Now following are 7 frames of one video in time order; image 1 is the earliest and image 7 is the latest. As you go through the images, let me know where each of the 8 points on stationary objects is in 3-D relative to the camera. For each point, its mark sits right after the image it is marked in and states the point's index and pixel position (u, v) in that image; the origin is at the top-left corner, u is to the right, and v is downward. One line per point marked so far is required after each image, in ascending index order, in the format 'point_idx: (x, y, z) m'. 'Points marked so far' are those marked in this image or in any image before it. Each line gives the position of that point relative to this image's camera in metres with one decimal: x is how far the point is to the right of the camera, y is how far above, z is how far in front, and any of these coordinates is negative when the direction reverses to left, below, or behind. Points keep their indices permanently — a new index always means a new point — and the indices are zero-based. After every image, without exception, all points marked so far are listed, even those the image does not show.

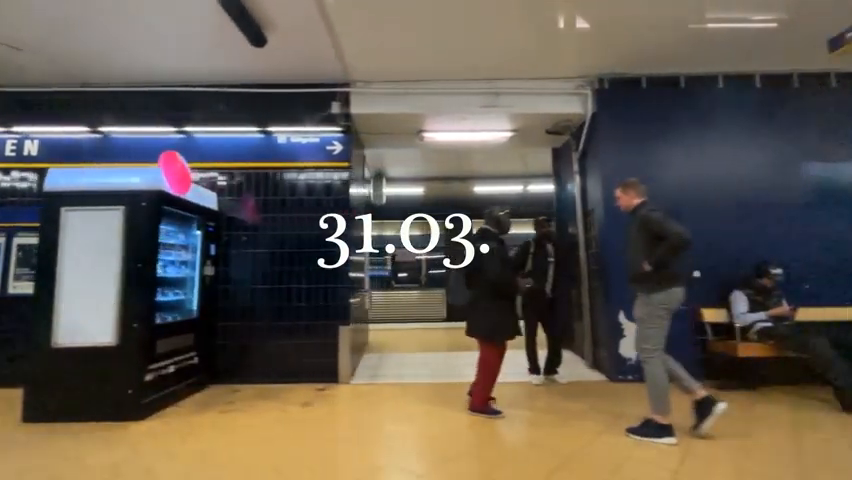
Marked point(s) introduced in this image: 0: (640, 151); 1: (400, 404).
0: (+2.4, +1.0, +4.6) m
1: (-0.3, -1.5, +3.8) m
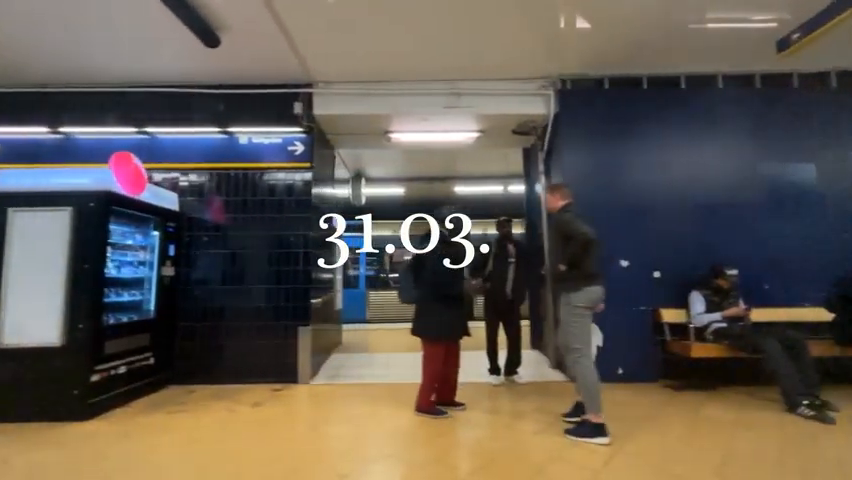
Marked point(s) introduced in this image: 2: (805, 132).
0: (+2.0, +1.0, +4.6) m
1: (-0.7, -1.5, +3.8) m
2: (+4.4, +1.3, +4.6) m
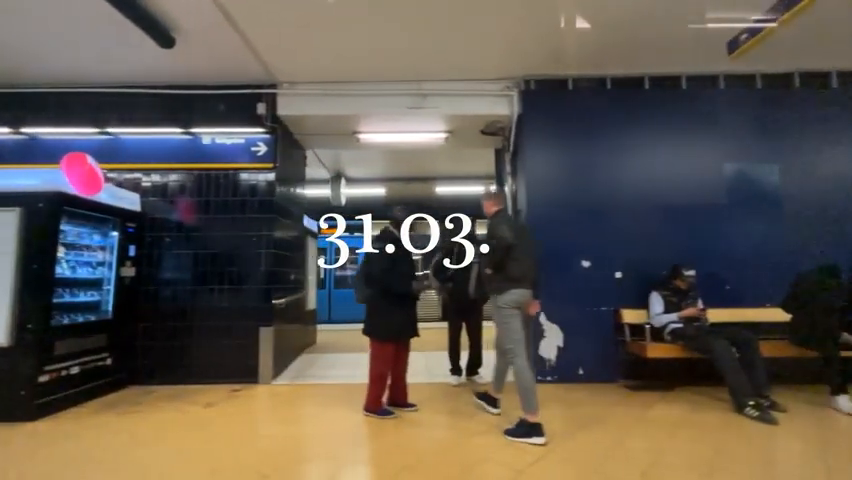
0: (+1.6, +1.0, +4.6) m
1: (-1.1, -1.6, +3.8) m
2: (+3.9, +1.2, +4.6) m
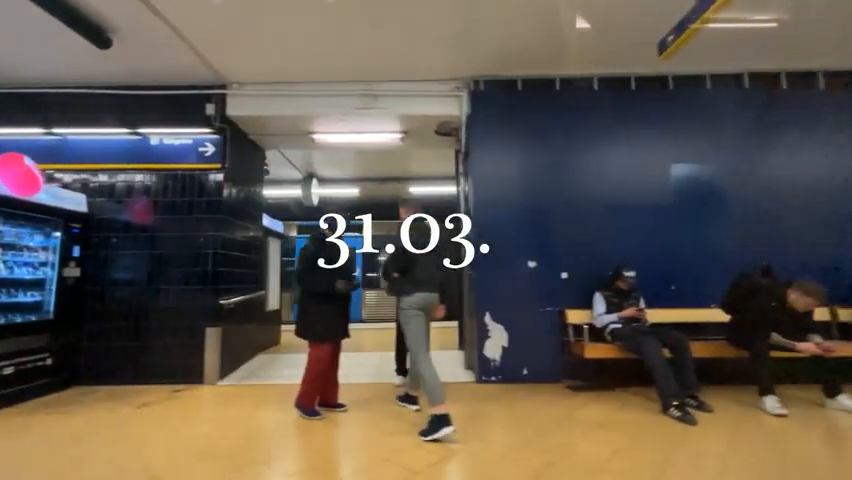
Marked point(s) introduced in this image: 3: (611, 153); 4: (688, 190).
0: (+1.0, +1.0, +4.6) m
1: (-1.7, -1.6, +3.8) m
2: (+3.4, +1.2, +4.6) m
3: (+2.1, +1.0, +4.6) m
4: (+3.0, +0.6, +4.5) m
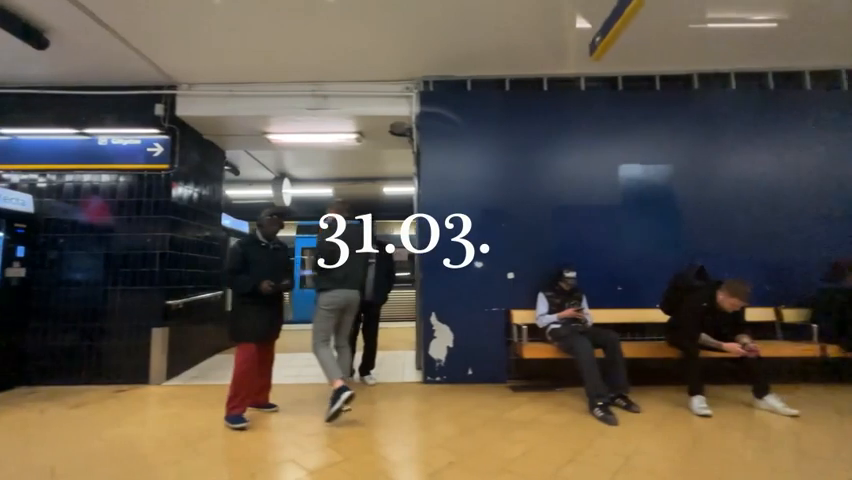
0: (+0.4, +1.0, +4.6) m
1: (-2.3, -1.6, +3.8) m
2: (+2.8, +1.2, +4.6) m
3: (+1.6, +1.0, +4.6) m
4: (+2.4, +0.6, +4.5) m
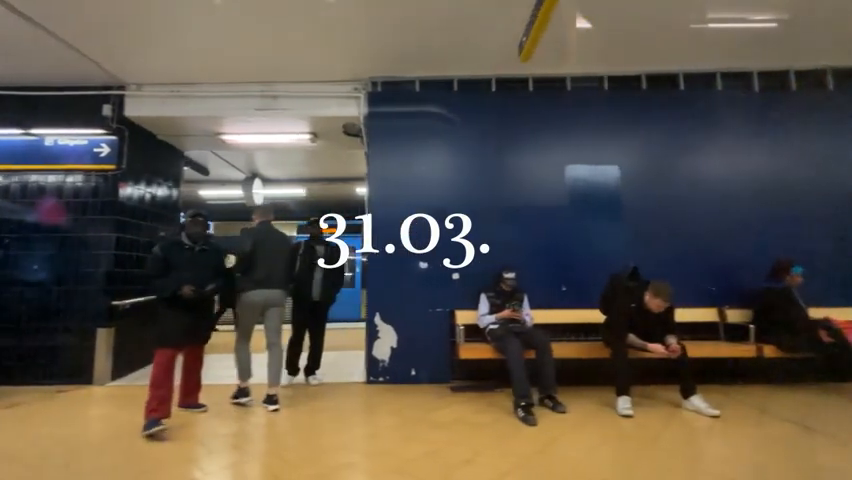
0: (-0.2, +1.0, +4.6) m
1: (-2.9, -1.6, +3.8) m
2: (+2.2, +1.2, +4.6) m
3: (+0.9, +1.0, +4.6) m
4: (+1.8, +0.6, +4.6) m
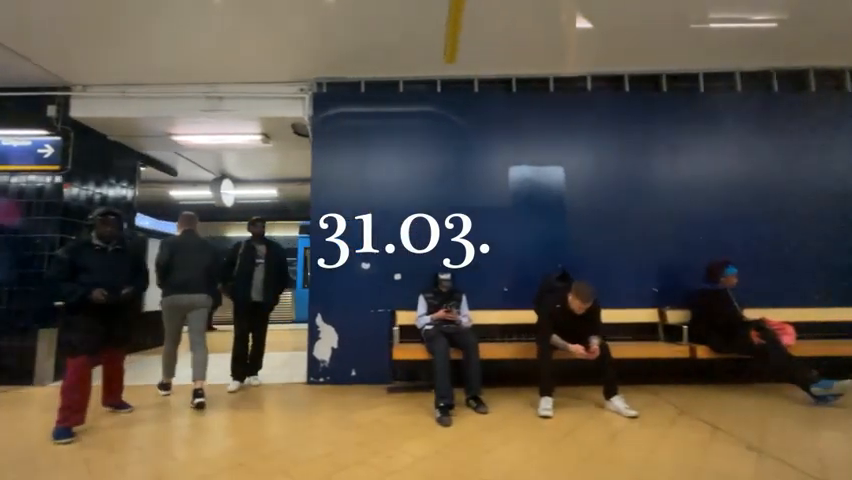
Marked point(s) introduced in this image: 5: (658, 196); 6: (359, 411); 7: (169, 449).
0: (-0.8, +1.0, +4.6) m
1: (-3.6, -1.6, +3.8) m
2: (+1.5, +1.2, +4.6) m
3: (+0.3, +1.0, +4.6) m
4: (+1.2, +0.6, +4.6) m
5: (+2.5, +0.5, +4.5) m
6: (-0.5, -1.5, +3.4) m
7: (-1.8, -1.5, +2.8) m
